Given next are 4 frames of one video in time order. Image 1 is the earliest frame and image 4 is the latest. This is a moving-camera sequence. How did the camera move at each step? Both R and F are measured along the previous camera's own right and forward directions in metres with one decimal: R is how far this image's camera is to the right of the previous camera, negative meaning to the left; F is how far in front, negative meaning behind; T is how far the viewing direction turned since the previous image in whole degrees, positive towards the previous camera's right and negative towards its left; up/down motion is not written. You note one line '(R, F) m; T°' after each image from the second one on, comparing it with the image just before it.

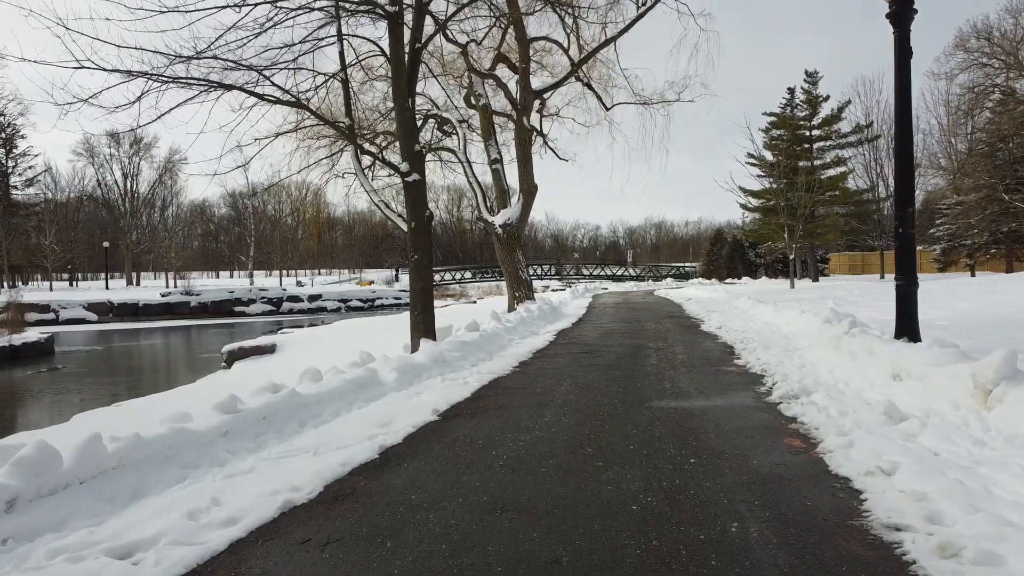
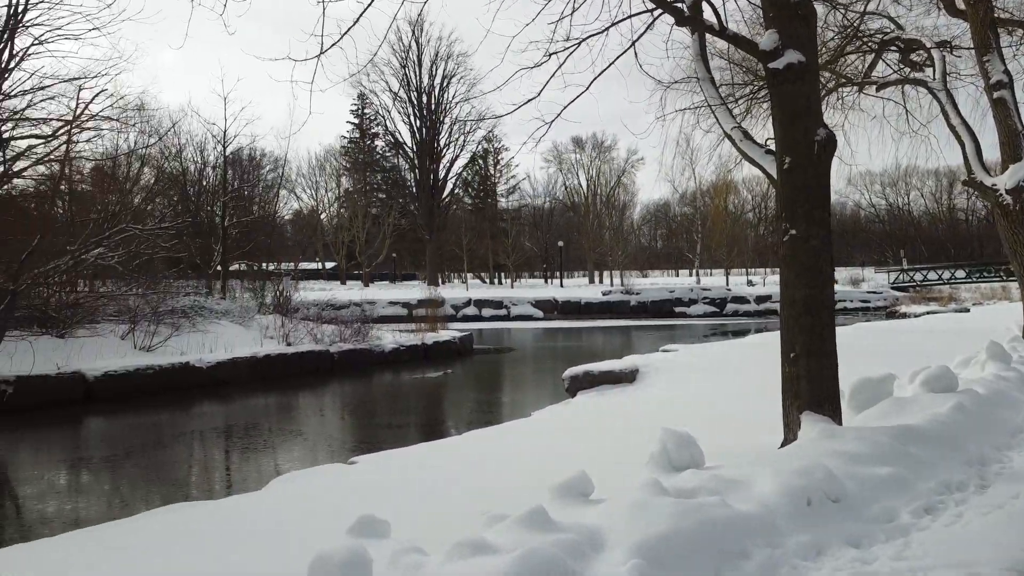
(-0.1, +4.1) m; -33°
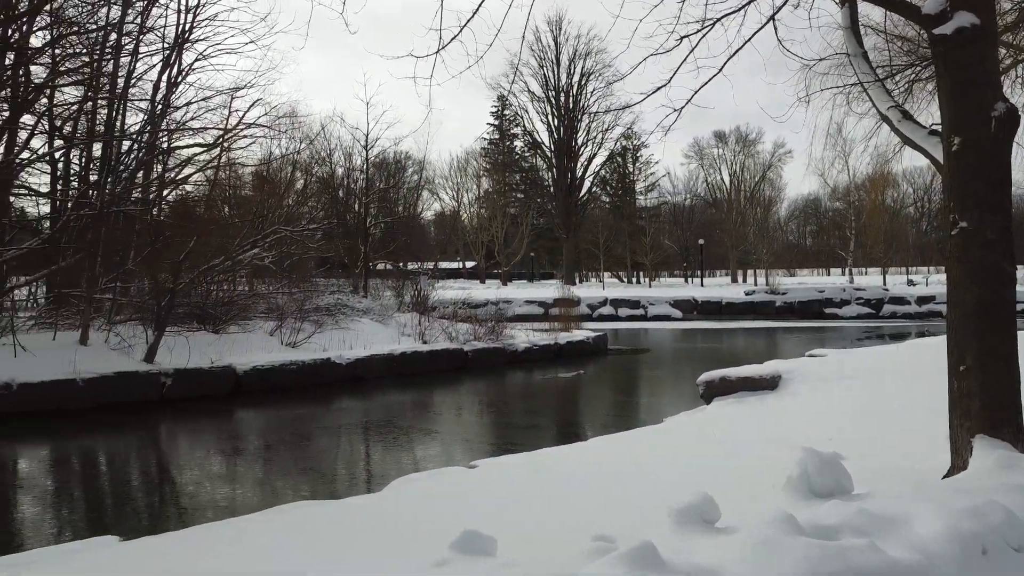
(+0.1, +0.3) m; -10°
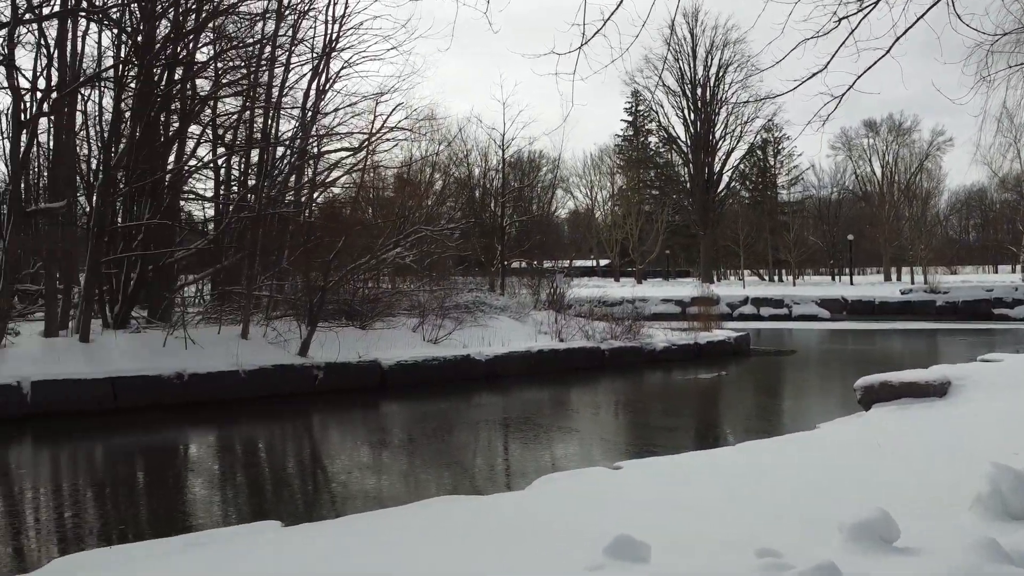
(-0.1, +0.1) m; -10°
